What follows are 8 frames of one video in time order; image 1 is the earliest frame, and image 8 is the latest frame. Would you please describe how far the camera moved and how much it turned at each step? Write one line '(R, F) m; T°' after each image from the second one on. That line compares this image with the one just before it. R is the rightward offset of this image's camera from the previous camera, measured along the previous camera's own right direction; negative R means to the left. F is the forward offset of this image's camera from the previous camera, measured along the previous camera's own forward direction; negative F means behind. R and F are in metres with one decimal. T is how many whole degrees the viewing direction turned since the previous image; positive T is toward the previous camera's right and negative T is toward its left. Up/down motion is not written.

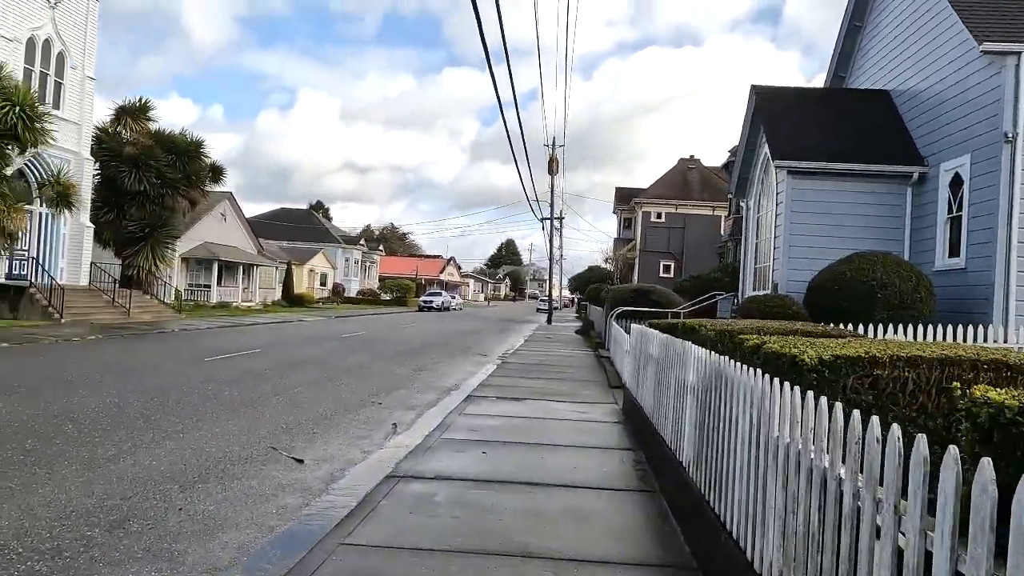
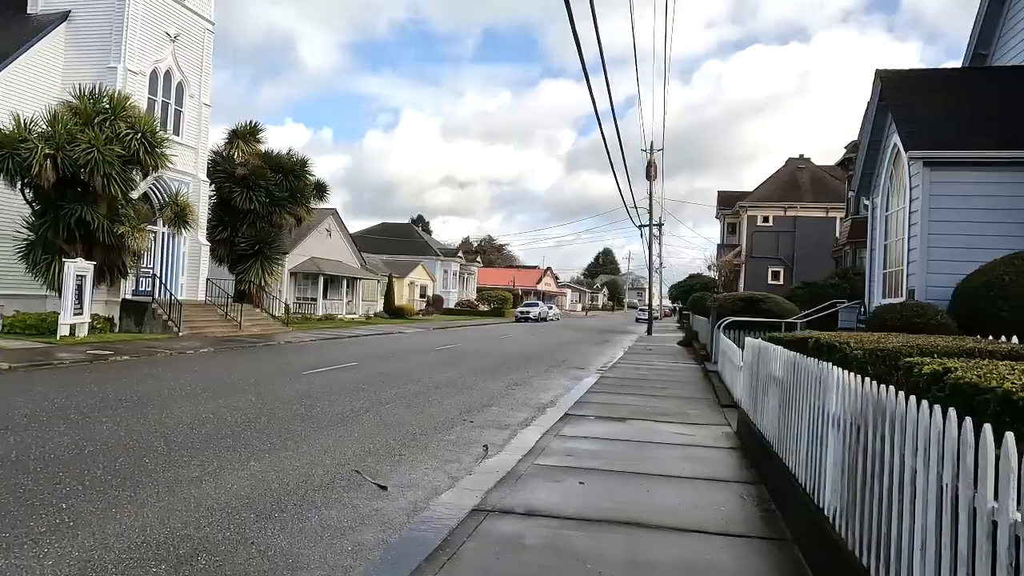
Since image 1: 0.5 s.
(0.0, +0.7) m; -8°
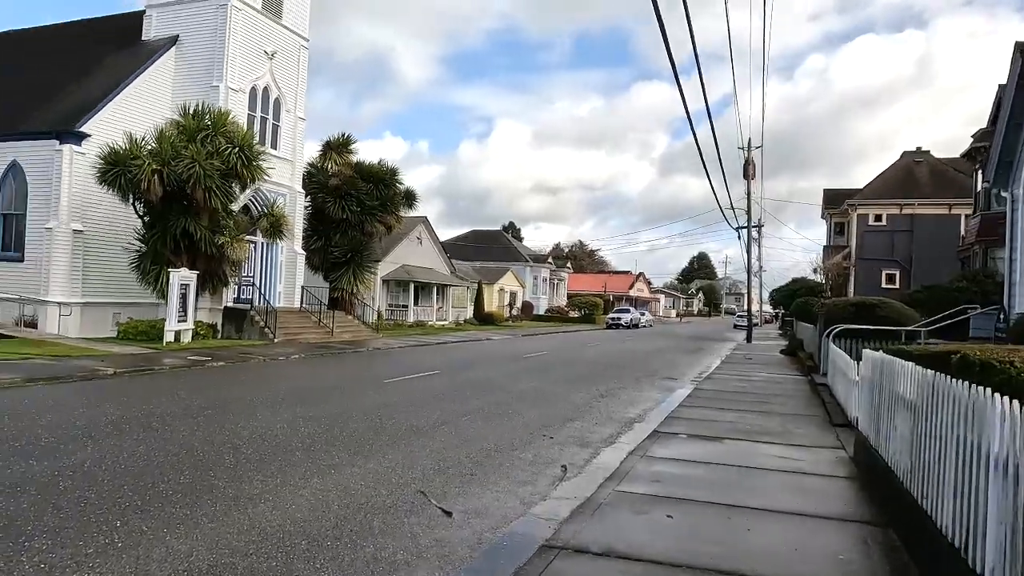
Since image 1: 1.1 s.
(+0.1, +0.6) m; -8°
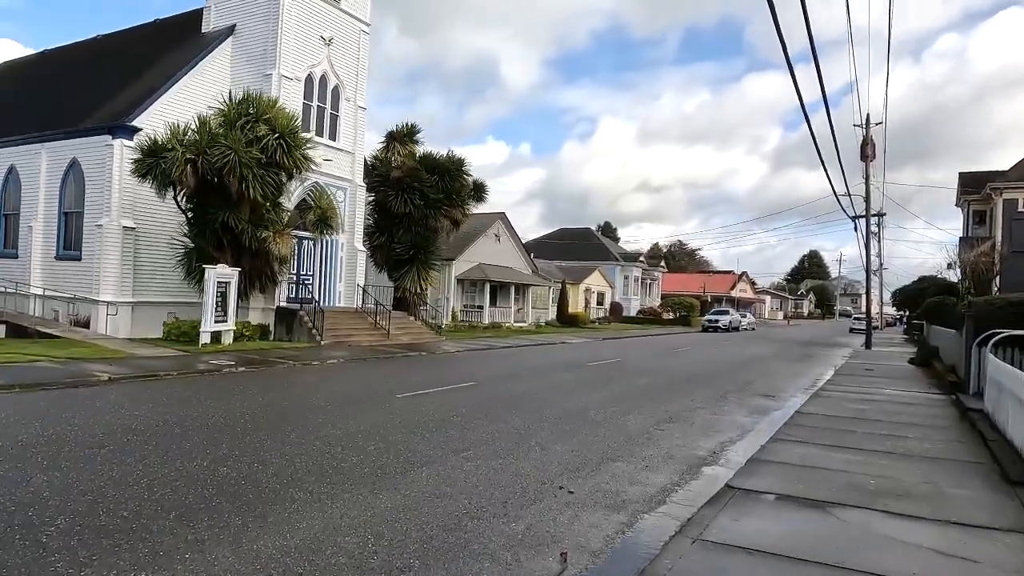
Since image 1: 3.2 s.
(+0.9, +2.8) m; -8°
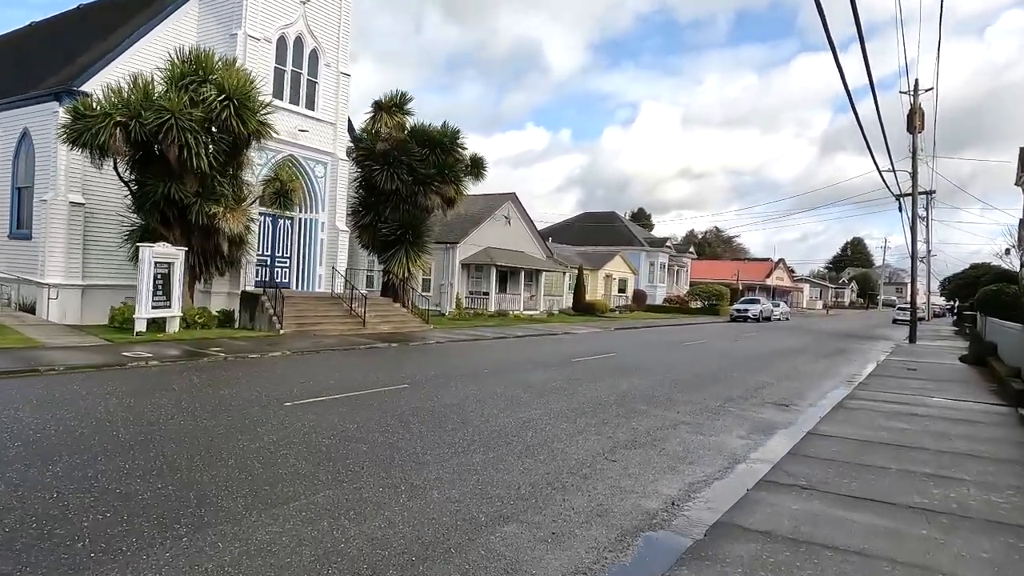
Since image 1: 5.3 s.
(+1.5, +2.6) m; -3°
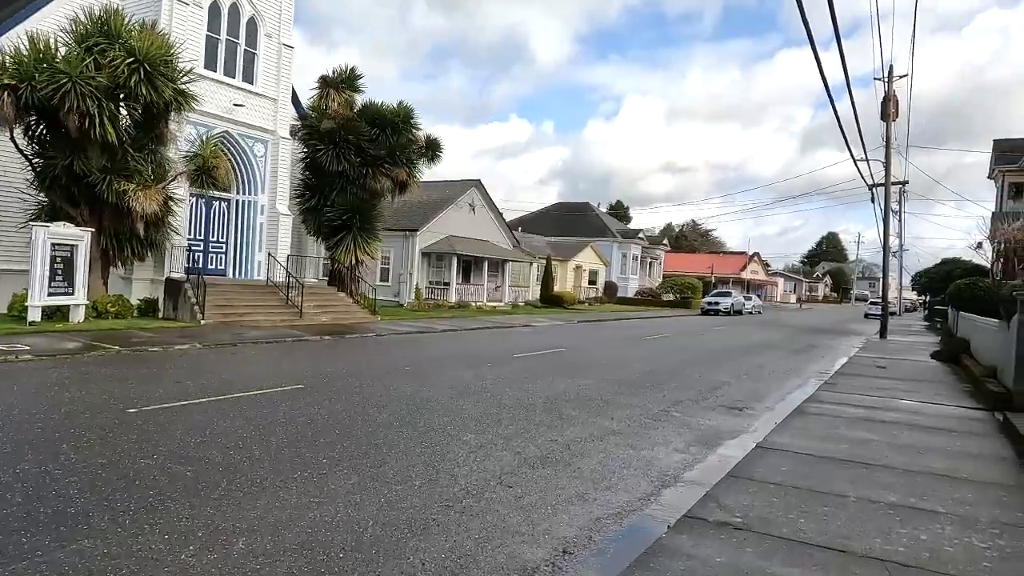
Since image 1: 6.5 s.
(+0.9, +1.4) m; +2°
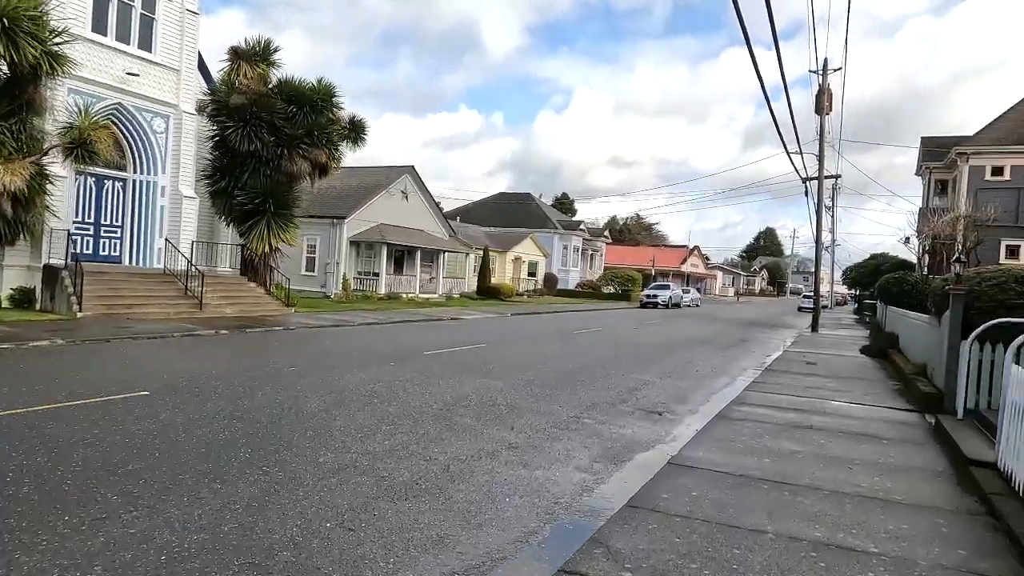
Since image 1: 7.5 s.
(+0.7, +1.1) m; +5°
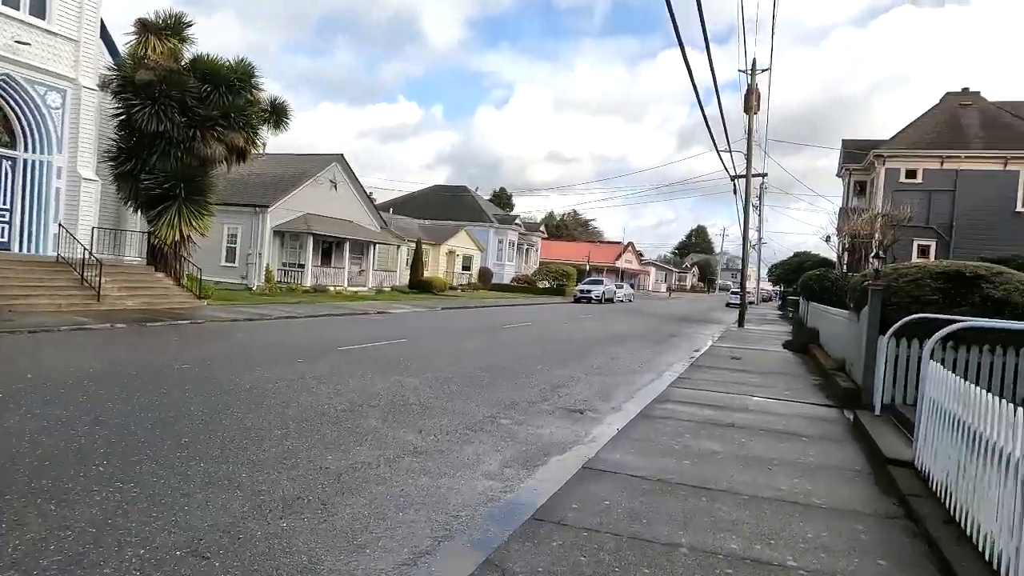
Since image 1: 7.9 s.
(+0.3, +0.5) m; +5°
